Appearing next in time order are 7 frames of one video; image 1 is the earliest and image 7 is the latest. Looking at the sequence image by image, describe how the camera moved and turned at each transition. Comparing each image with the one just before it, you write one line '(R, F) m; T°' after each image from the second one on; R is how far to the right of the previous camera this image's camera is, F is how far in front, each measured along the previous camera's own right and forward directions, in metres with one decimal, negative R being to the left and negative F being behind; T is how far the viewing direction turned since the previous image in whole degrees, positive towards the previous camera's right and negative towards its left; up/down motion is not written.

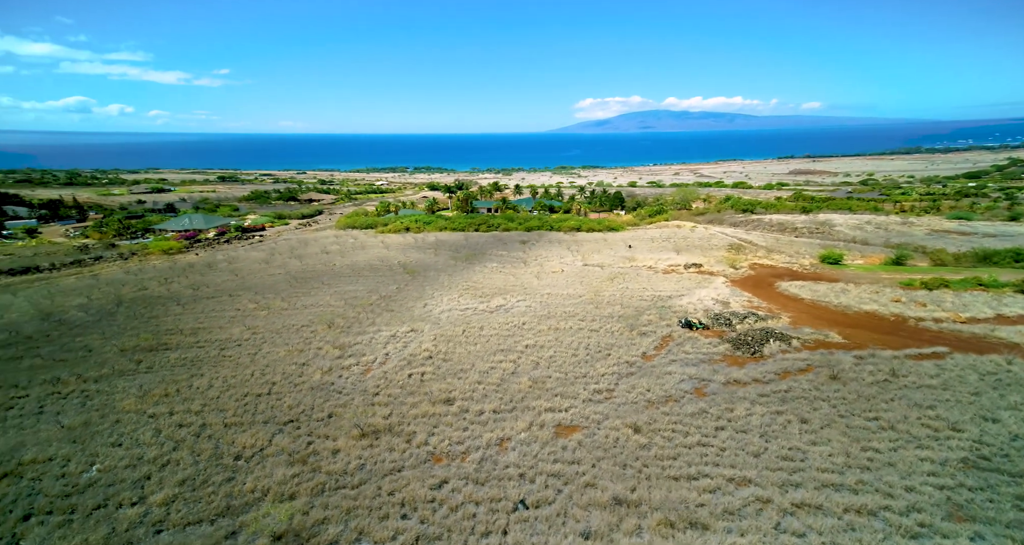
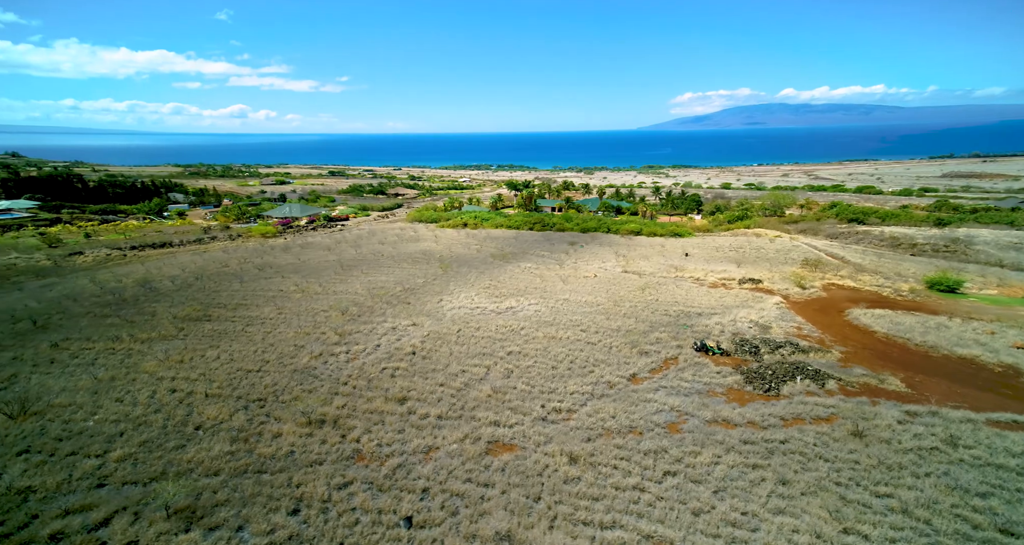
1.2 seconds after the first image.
(+4.2, +1.3) m; -12°
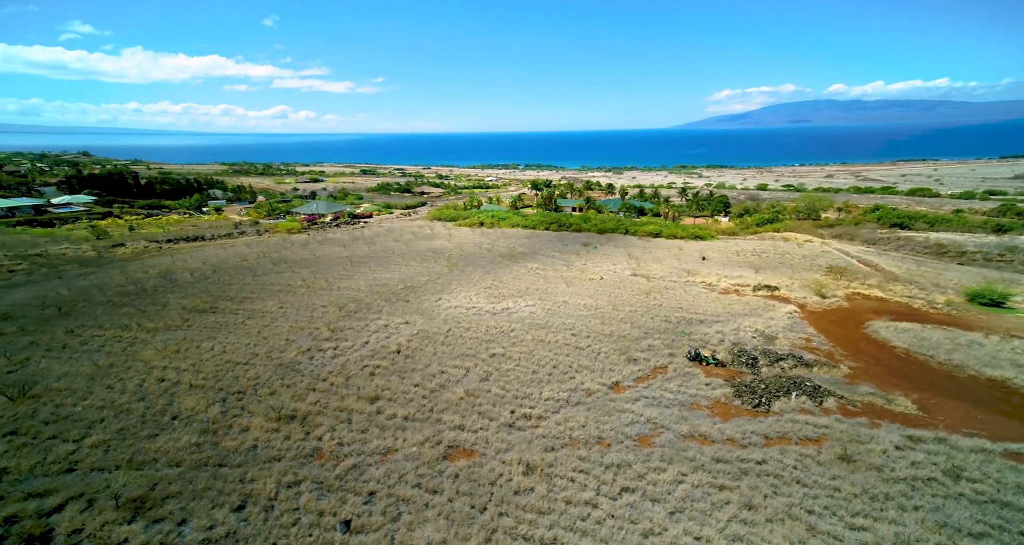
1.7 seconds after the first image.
(+1.9, +0.5) m; -4°
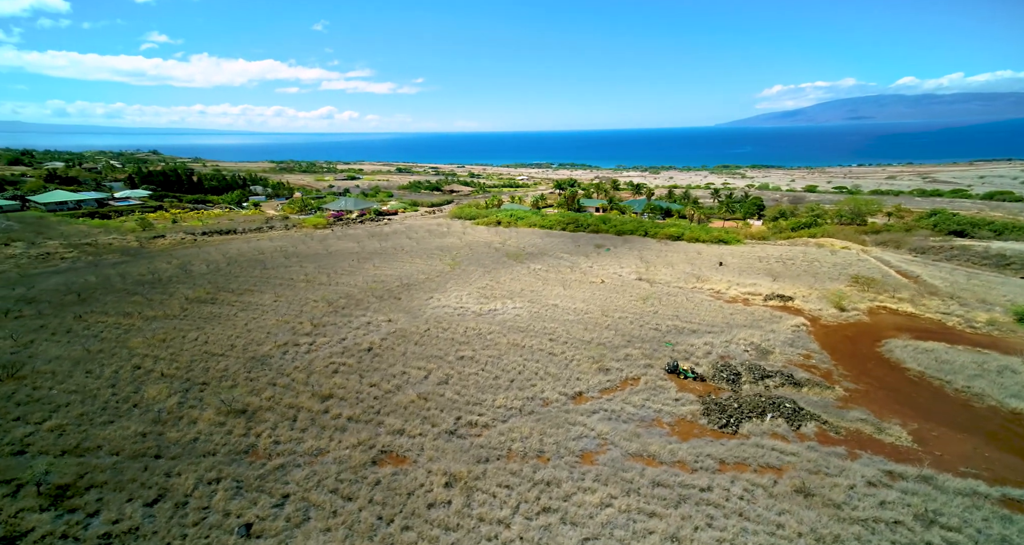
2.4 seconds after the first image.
(+2.7, +0.7) m; -5°
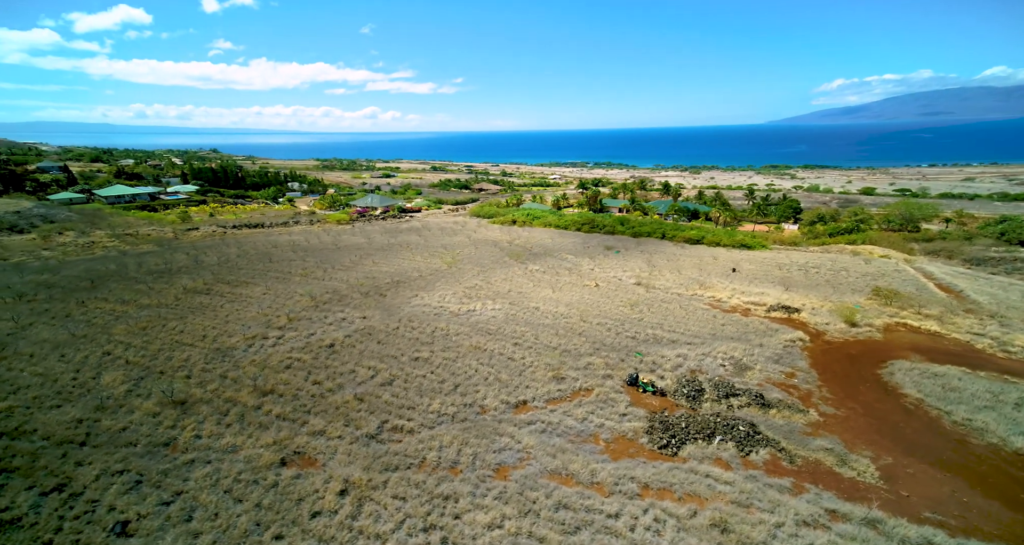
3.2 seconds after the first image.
(+3.1, +0.8) m; -6°
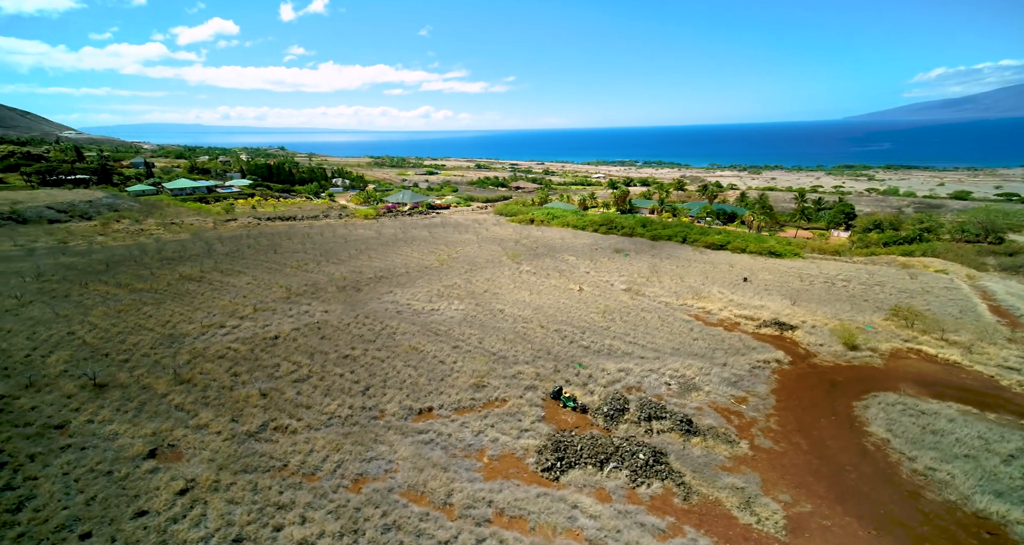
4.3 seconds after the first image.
(+4.4, +1.3) m; -8°
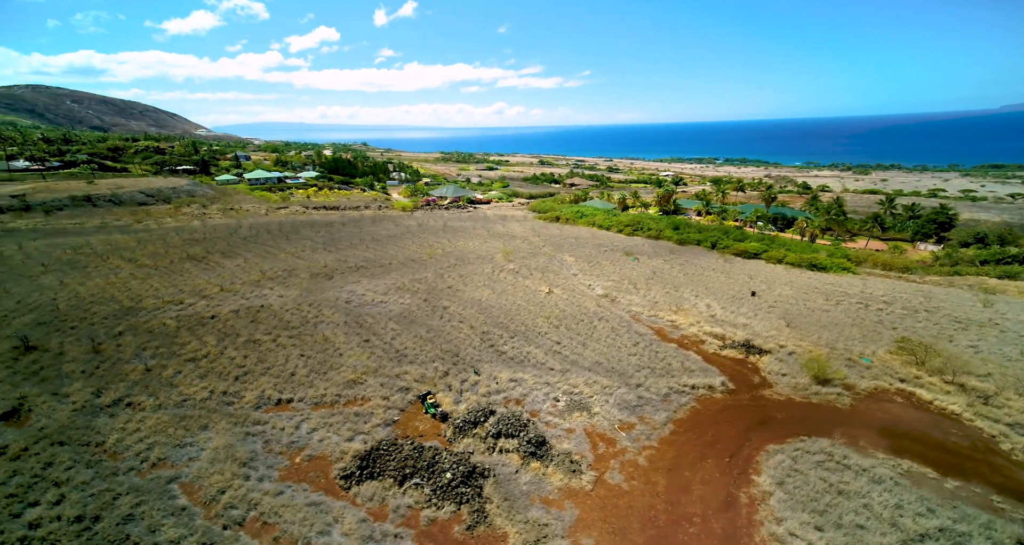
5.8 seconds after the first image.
(+5.9, +1.9) m; -11°
